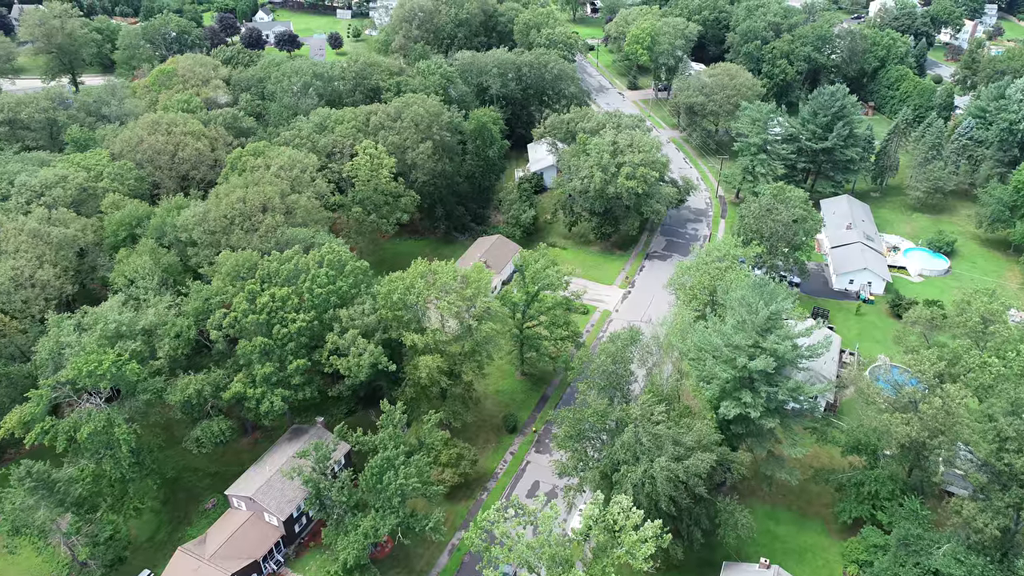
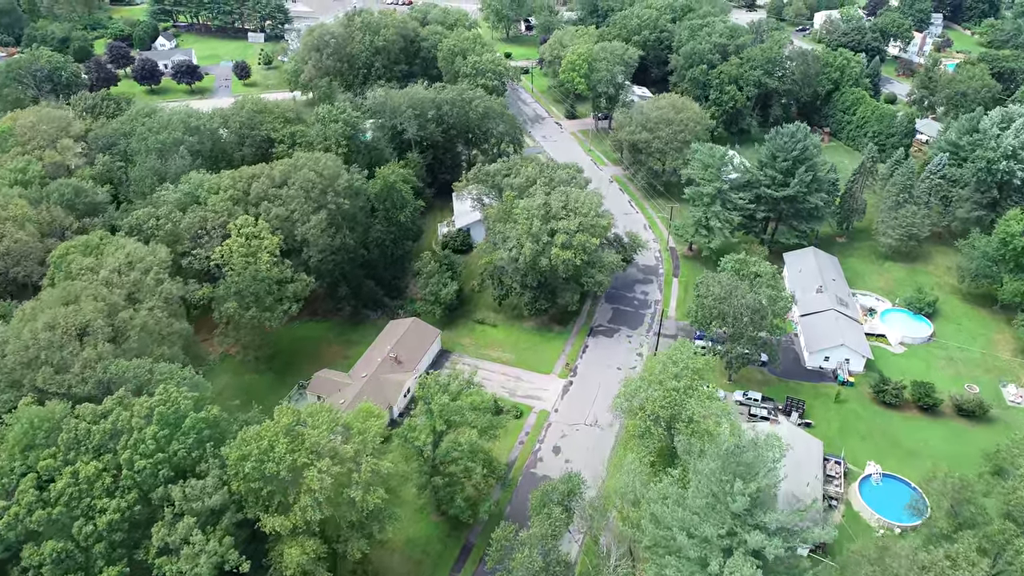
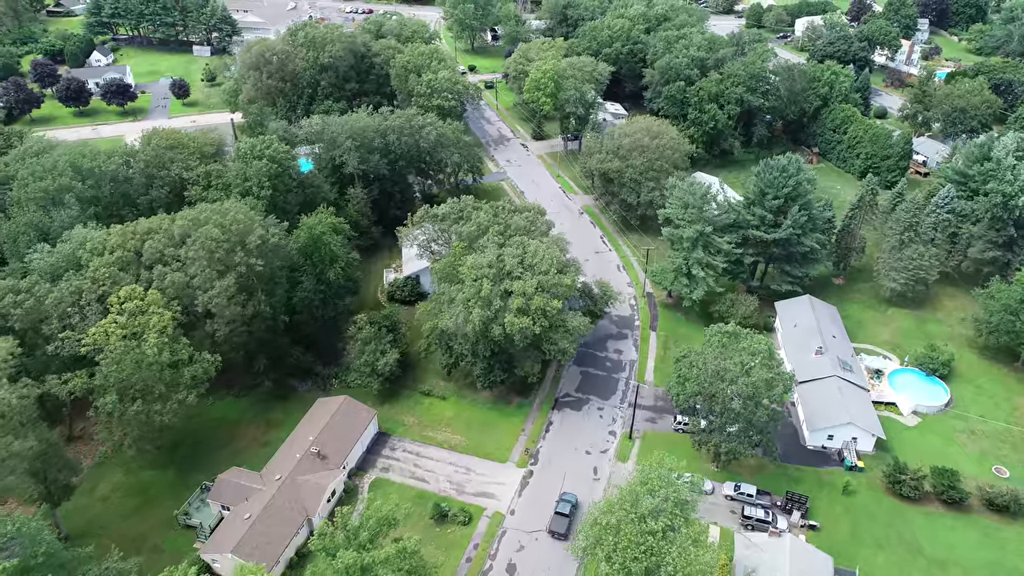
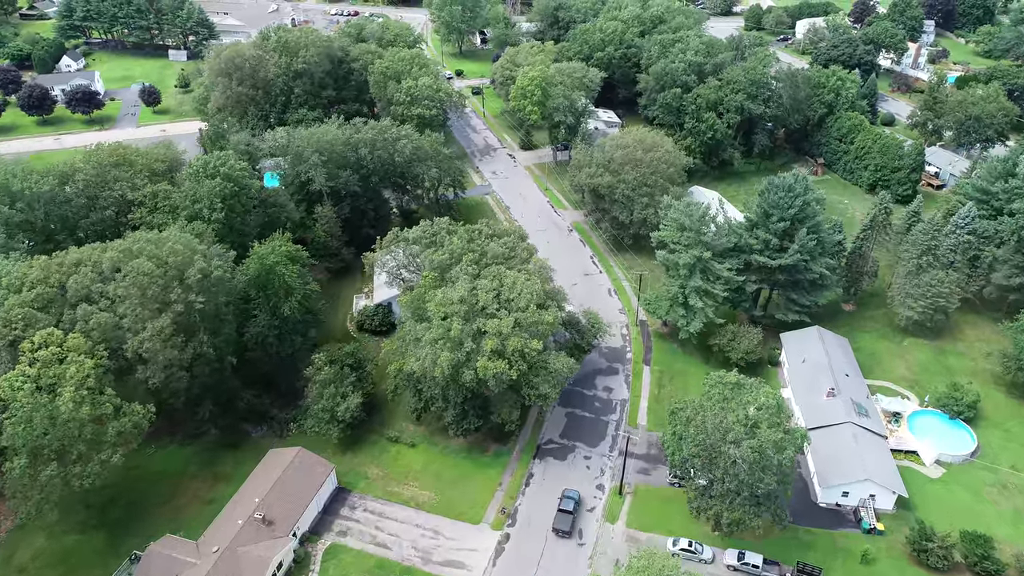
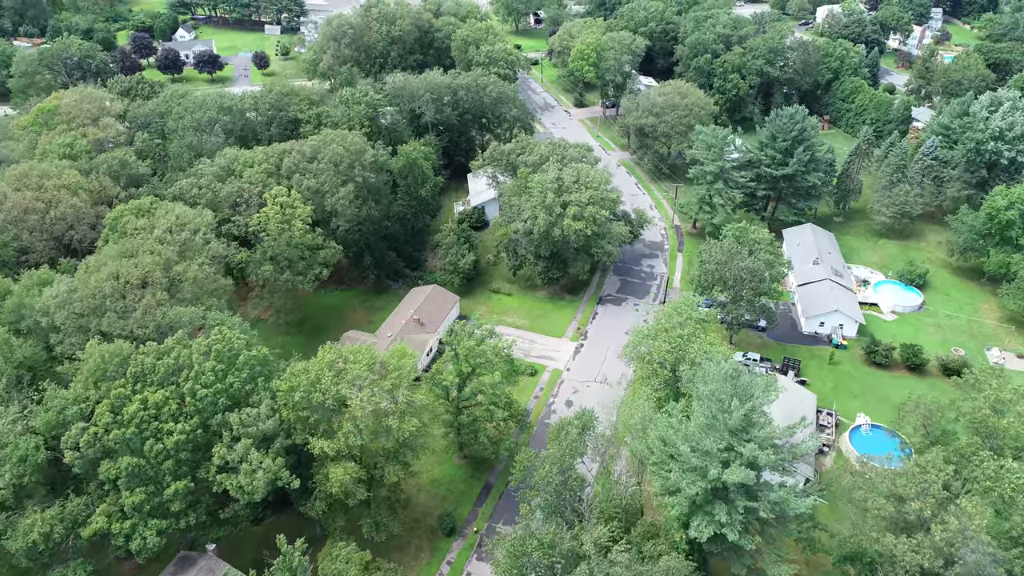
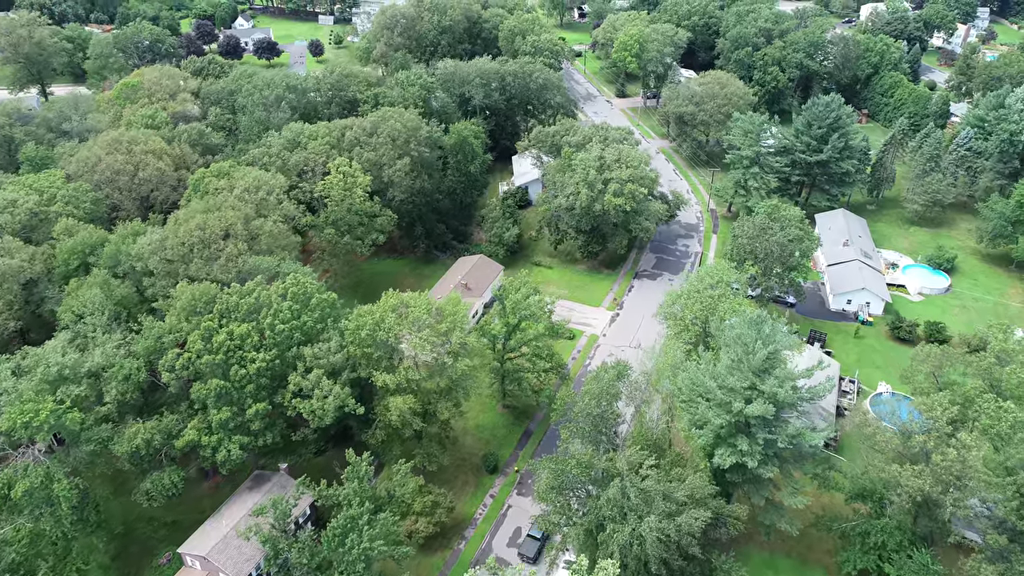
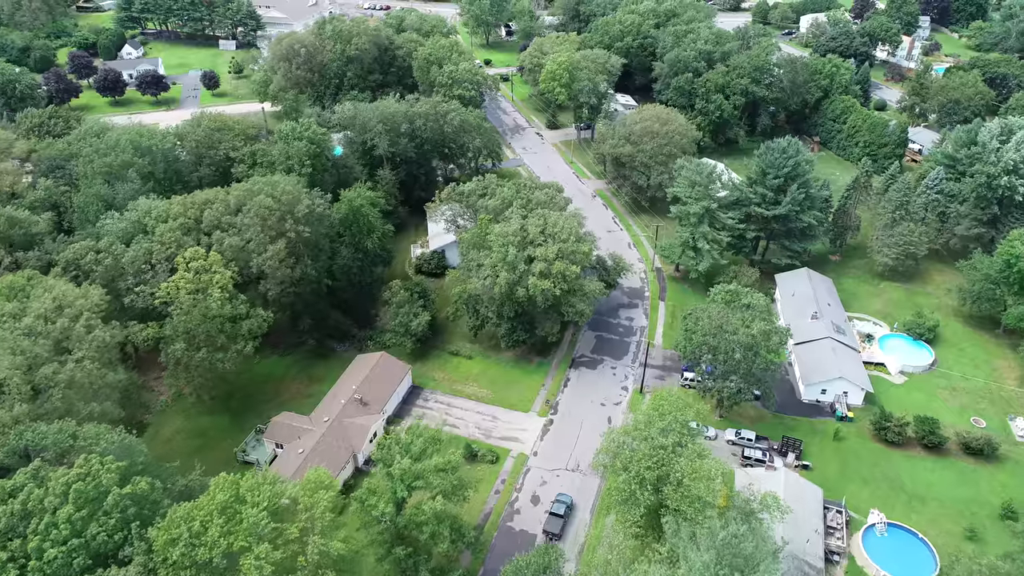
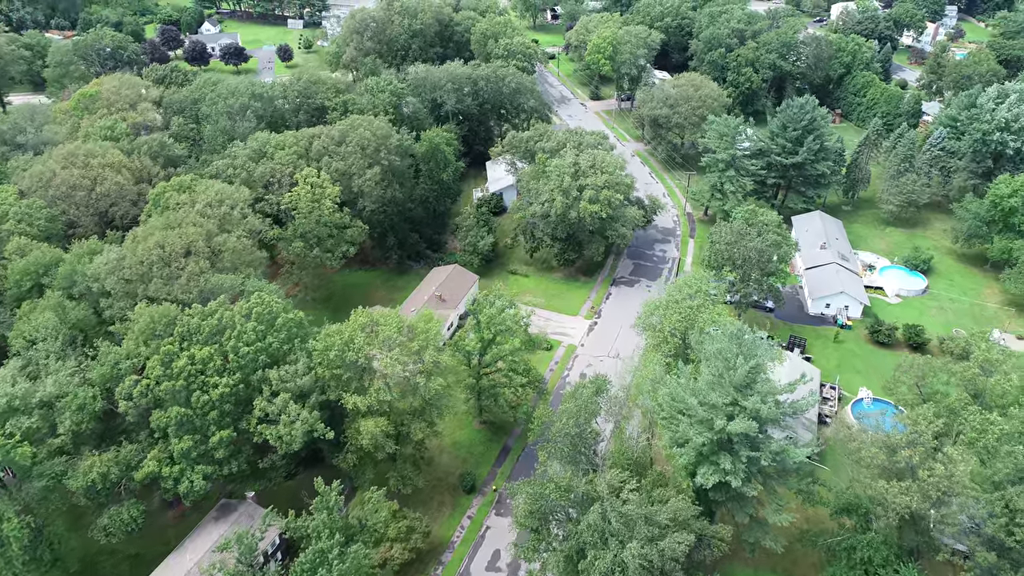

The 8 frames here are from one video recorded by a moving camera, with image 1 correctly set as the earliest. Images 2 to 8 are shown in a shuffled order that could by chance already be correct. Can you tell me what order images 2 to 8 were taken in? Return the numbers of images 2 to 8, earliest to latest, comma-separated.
6, 8, 5, 2, 7, 3, 4
